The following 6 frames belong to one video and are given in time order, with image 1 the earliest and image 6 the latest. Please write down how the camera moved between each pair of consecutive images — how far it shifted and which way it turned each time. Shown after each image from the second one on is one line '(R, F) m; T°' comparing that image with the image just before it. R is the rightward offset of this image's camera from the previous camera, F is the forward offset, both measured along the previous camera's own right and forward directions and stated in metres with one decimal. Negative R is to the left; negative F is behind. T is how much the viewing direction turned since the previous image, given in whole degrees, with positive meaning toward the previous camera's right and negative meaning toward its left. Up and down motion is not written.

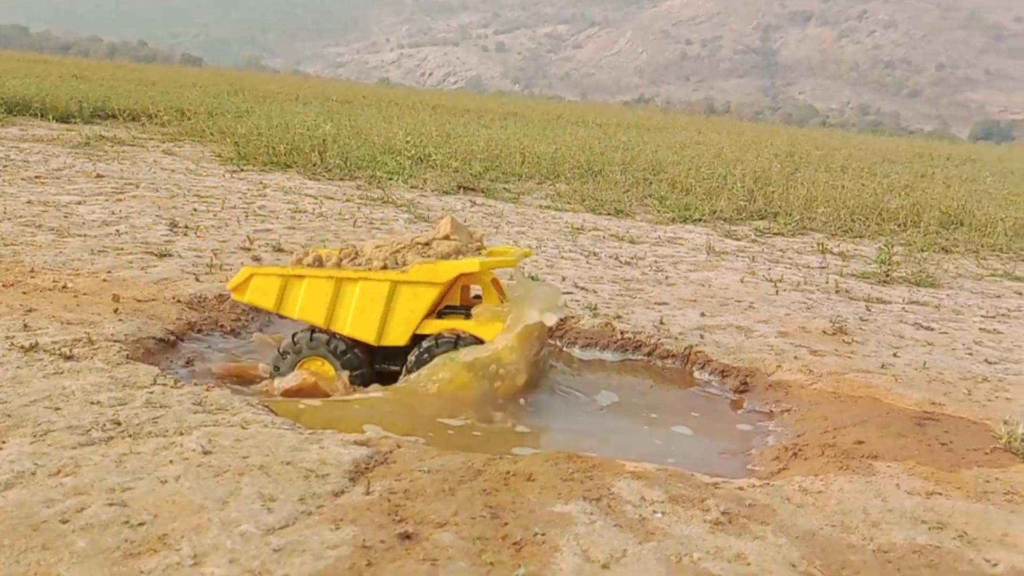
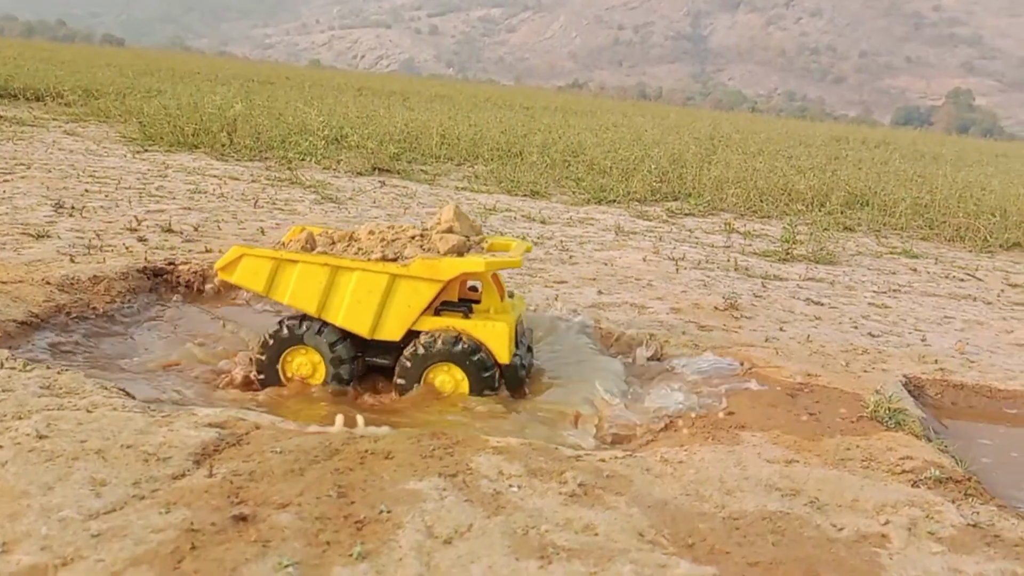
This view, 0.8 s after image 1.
(+0.2, +0.1) m; +4°
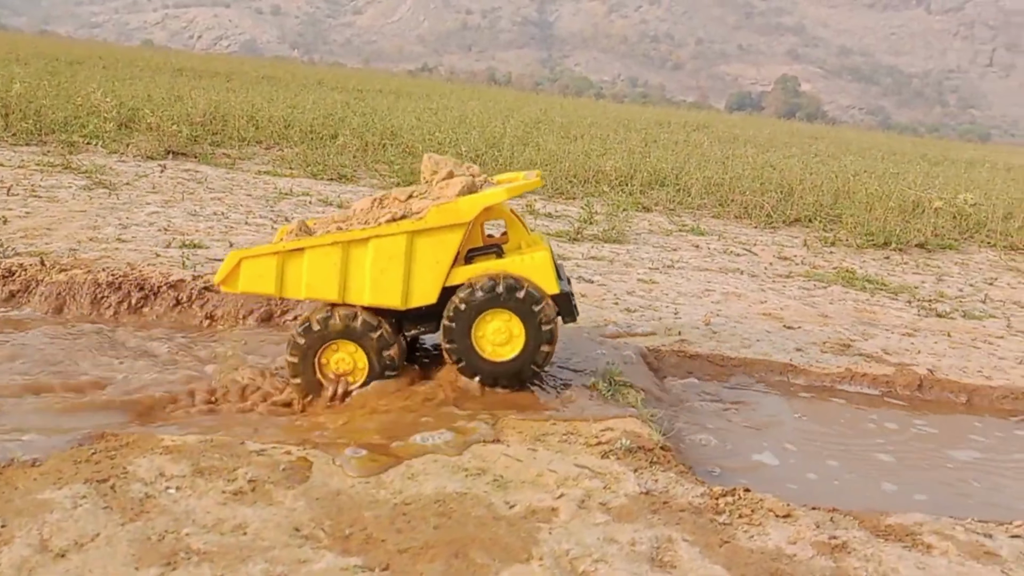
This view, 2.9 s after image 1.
(+0.5, +0.1) m; +10°
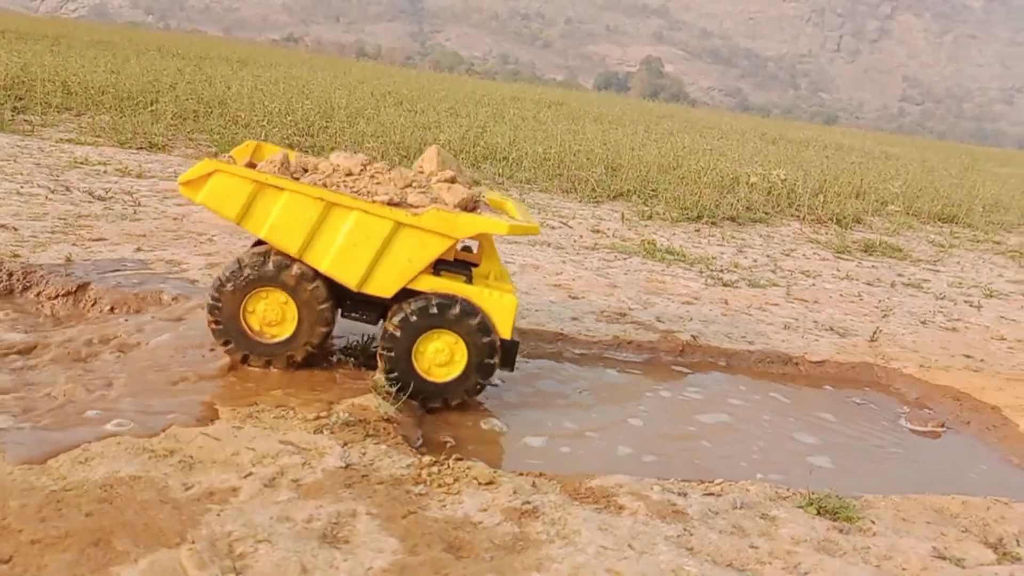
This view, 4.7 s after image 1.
(+0.5, +0.1) m; +9°
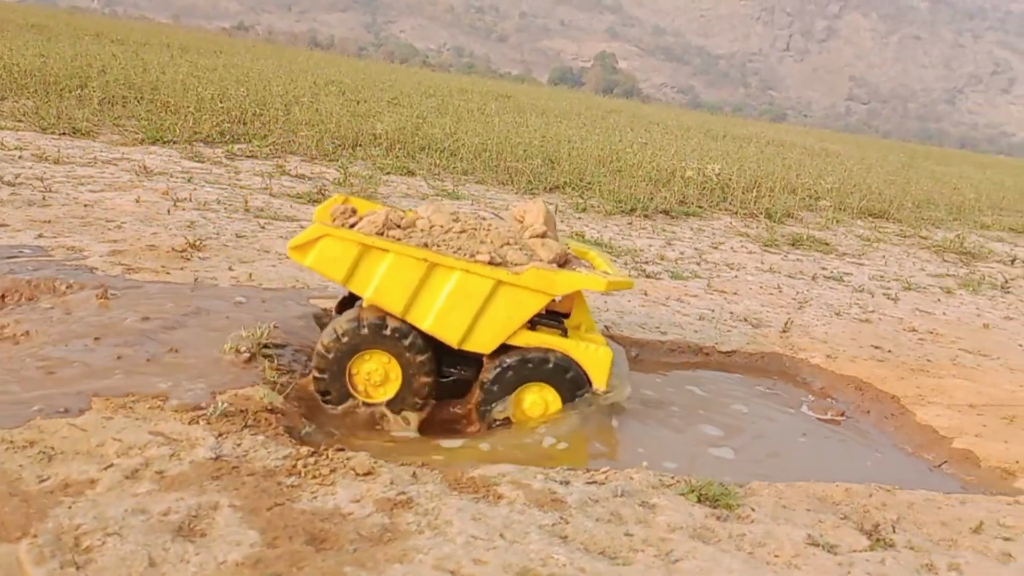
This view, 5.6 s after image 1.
(+0.2, 0.0) m; +3°
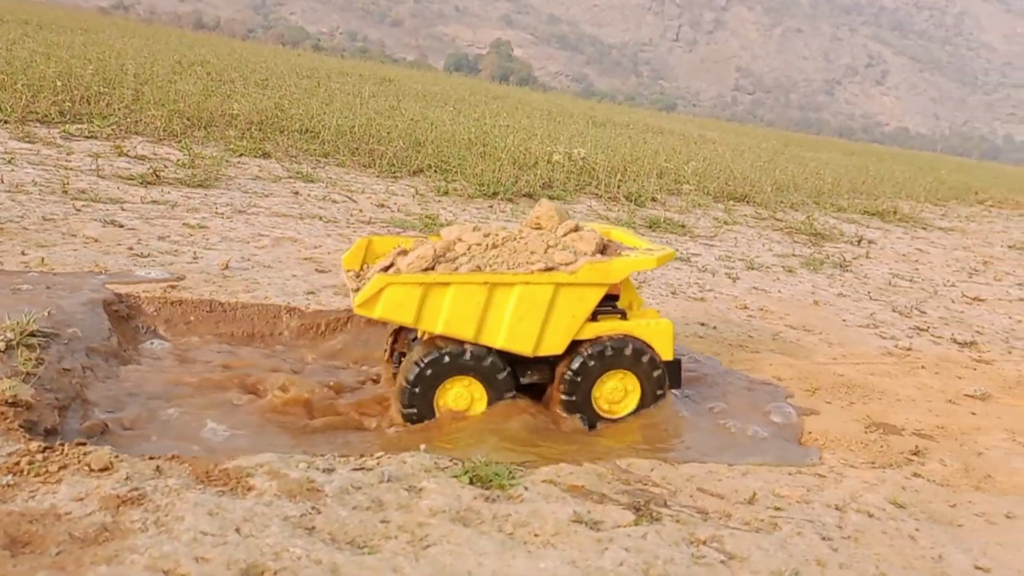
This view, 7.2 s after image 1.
(+0.4, +0.1) m; +7°
